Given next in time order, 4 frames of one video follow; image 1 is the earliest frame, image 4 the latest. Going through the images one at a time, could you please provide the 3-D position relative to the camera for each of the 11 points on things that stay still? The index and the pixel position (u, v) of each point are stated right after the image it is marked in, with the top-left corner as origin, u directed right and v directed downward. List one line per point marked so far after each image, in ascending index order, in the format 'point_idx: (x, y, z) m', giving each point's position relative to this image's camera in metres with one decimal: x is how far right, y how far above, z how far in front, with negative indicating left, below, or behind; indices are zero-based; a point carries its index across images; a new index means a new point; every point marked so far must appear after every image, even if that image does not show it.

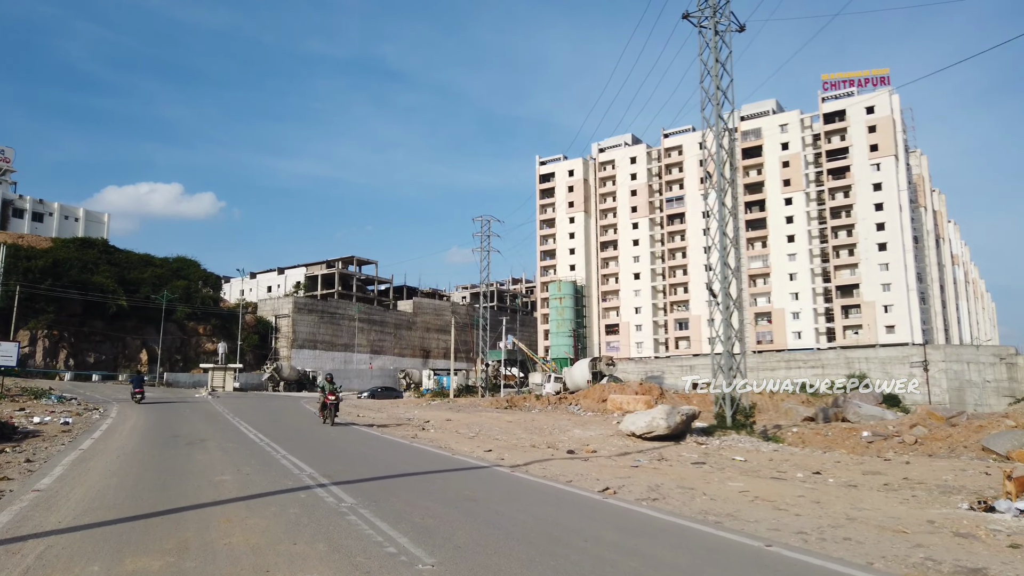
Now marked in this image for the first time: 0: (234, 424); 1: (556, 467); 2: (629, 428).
0: (-8.0, -3.8, +19.9) m
1: (+0.6, -2.4, +9.4) m
2: (+2.5, -2.9, +14.1) m
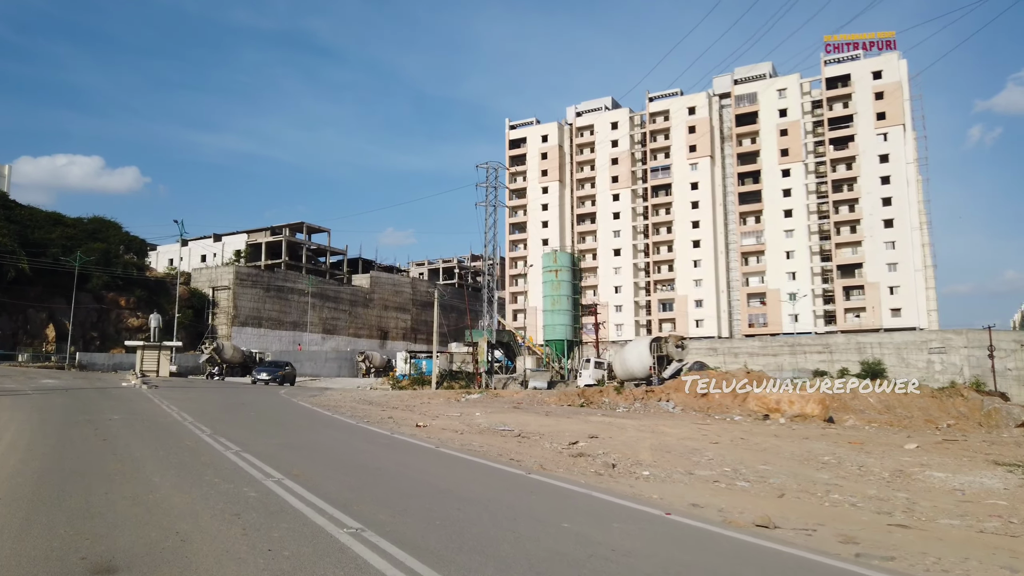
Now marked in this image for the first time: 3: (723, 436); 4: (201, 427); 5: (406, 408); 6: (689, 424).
0: (-4.8, -2.4, +10.8) m
1: (+4.8, -1.4, +1.1) m
2: (+6.2, -1.7, +6.0) m
3: (+3.8, -2.7, +12.5) m
4: (-5.4, -2.5, +12.1) m
5: (-2.8, -3.2, +18.6) m
6: (+3.8, -2.9, +14.8) m
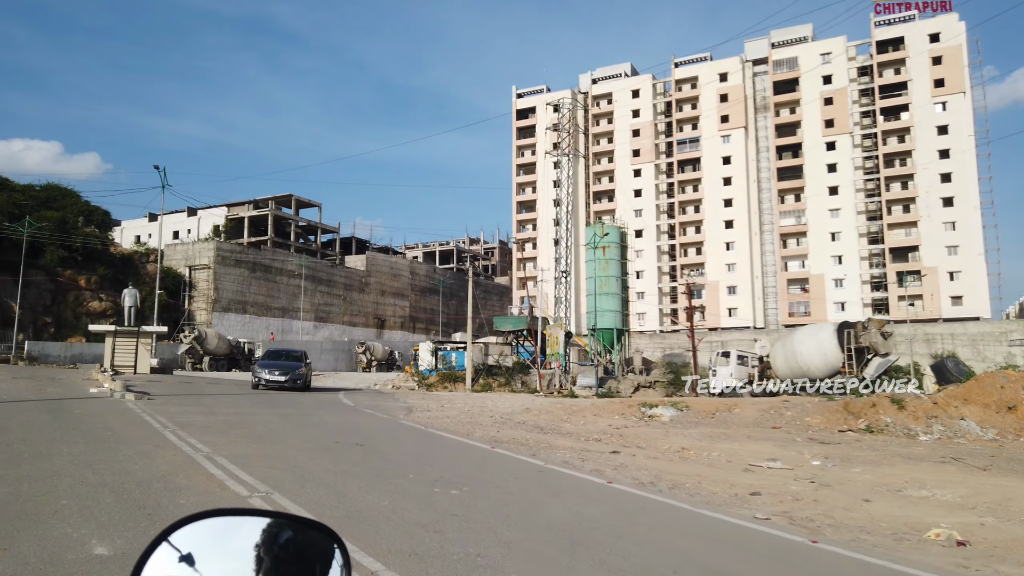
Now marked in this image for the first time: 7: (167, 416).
0: (0.0, -1.5, +2.5) m
1: (+10.1, -0.7, -6.8) m
2: (+11.2, -1.0, -1.8) m
3: (+8.5, -1.8, +4.6) m
4: (-0.6, -1.6, +3.8) m
5: (+1.6, -2.3, +10.3) m
6: (+8.4, -2.0, +6.9) m
7: (-5.5, -2.1, +11.3) m
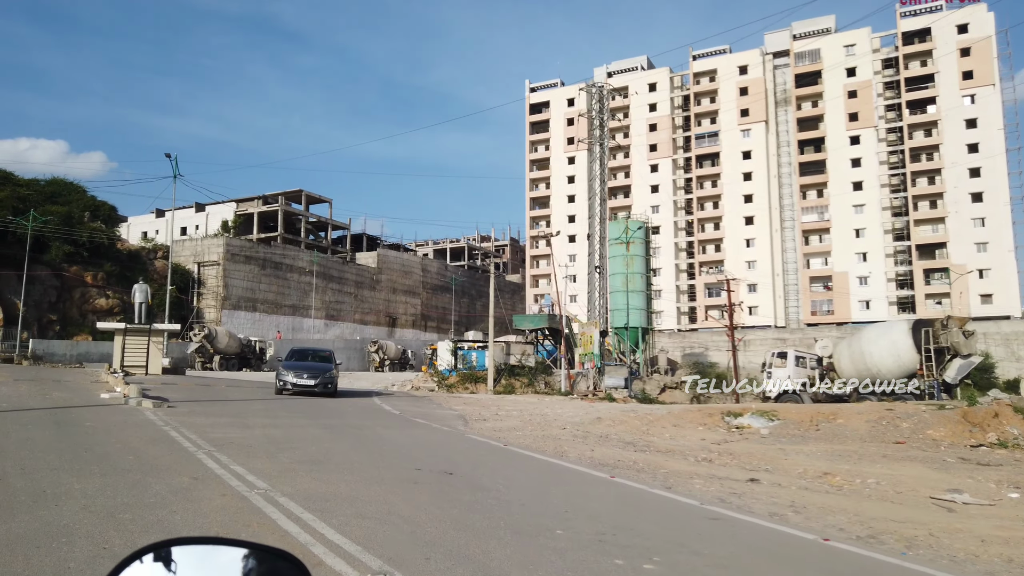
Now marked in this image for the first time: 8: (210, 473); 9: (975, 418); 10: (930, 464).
0: (+1.2, -1.4, +0.8) m
1: (+11.1, -0.6, -8.5) m
2: (+12.3, -0.9, -3.5) m
3: (+9.6, -1.7, +2.8) m
4: (+0.5, -1.5, +2.1) m
5: (+2.8, -2.2, +8.6) m
6: (+9.5, -1.9, +5.1) m
7: (-4.3, -2.0, +9.6) m
8: (-2.7, -1.8, +6.4) m
9: (+7.7, -2.2, +11.8) m
10: (+5.3, -2.1, +8.6) m
